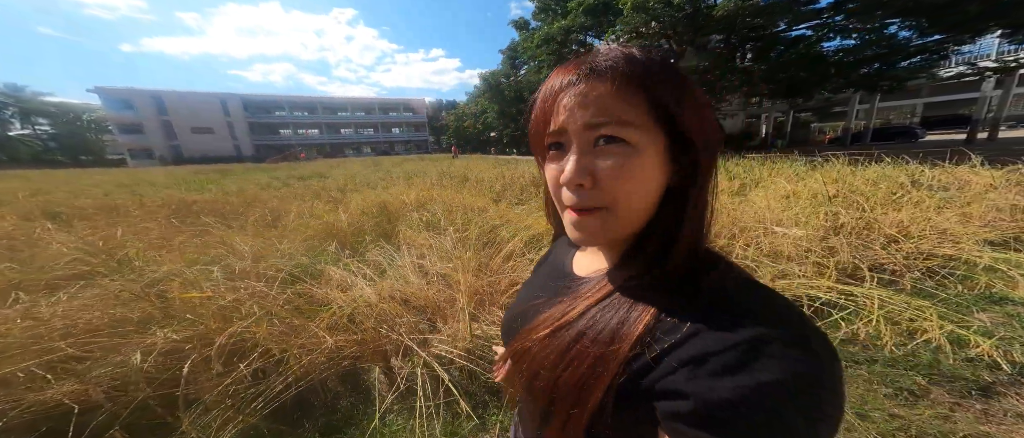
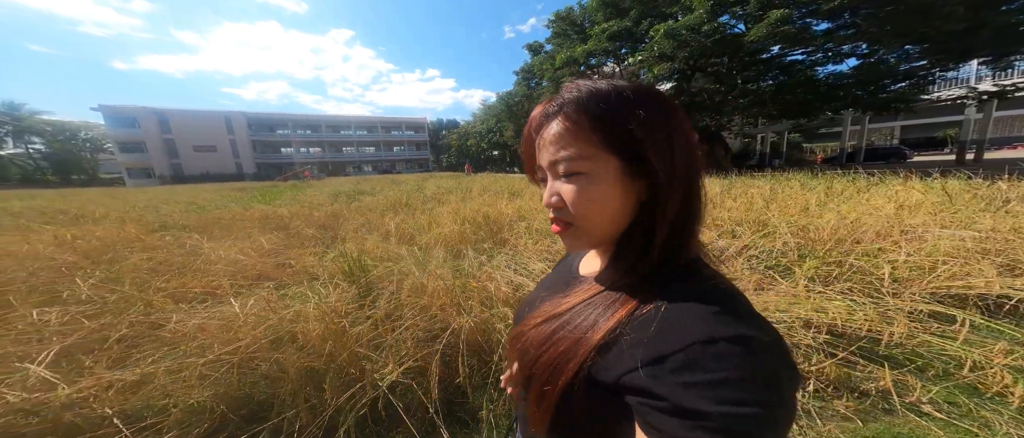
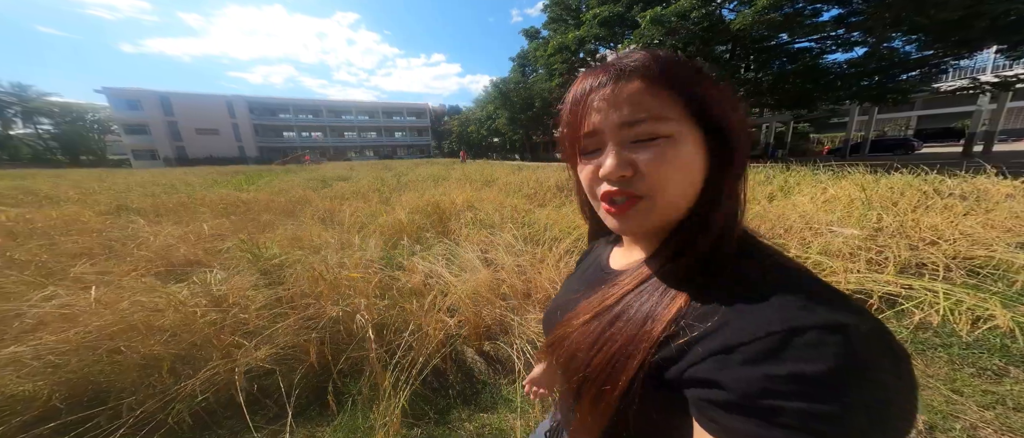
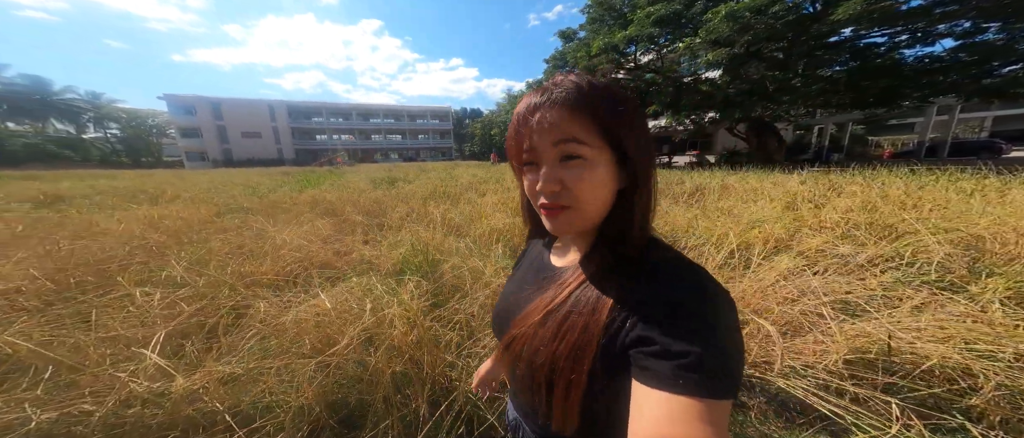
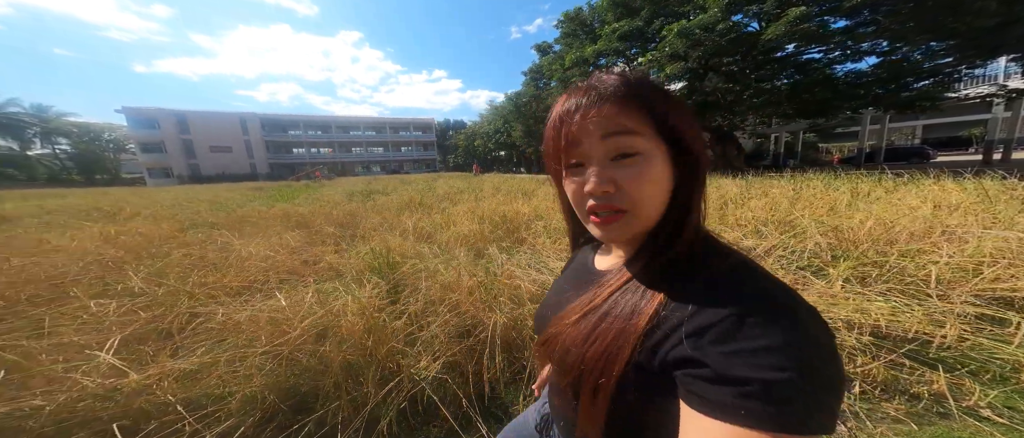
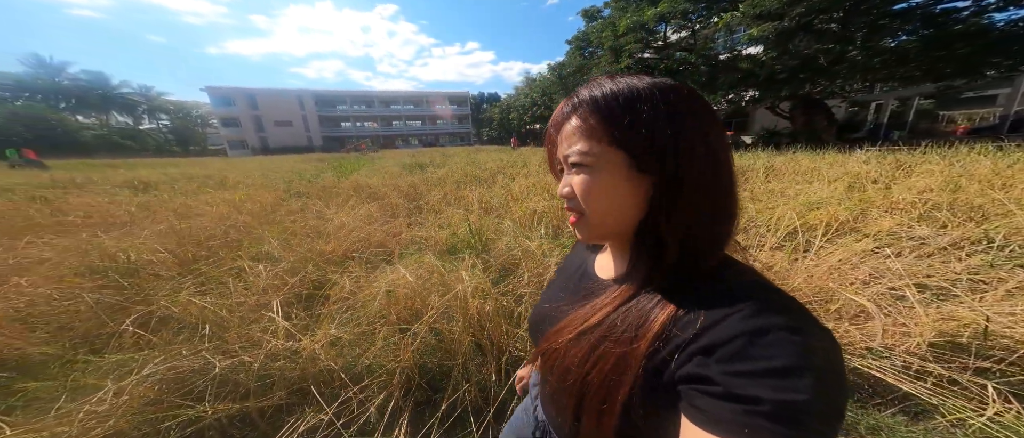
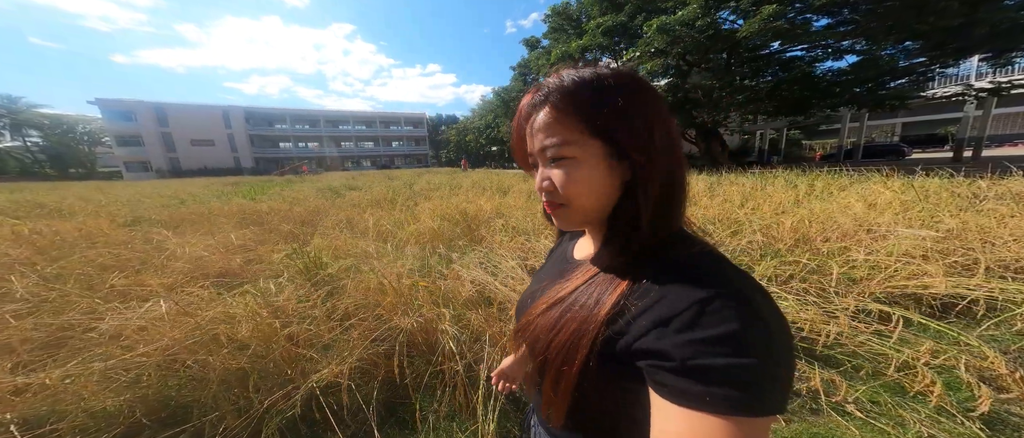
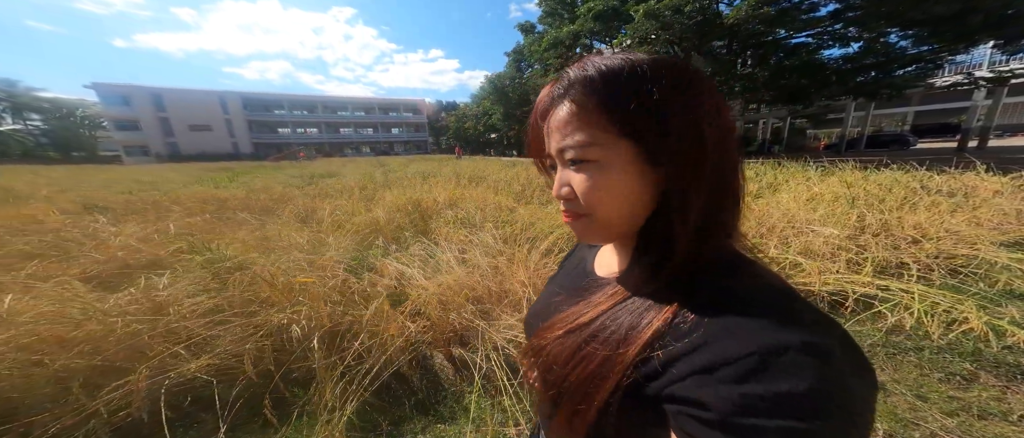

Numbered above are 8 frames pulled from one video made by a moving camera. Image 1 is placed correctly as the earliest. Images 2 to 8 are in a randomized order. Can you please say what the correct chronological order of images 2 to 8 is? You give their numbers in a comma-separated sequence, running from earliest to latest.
8, 3, 7, 2, 5, 4, 6
